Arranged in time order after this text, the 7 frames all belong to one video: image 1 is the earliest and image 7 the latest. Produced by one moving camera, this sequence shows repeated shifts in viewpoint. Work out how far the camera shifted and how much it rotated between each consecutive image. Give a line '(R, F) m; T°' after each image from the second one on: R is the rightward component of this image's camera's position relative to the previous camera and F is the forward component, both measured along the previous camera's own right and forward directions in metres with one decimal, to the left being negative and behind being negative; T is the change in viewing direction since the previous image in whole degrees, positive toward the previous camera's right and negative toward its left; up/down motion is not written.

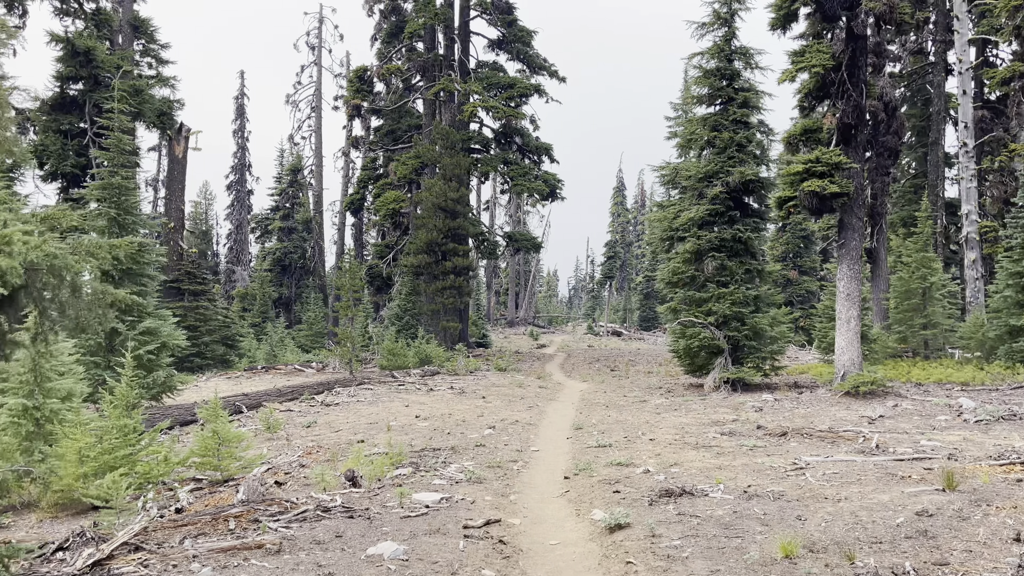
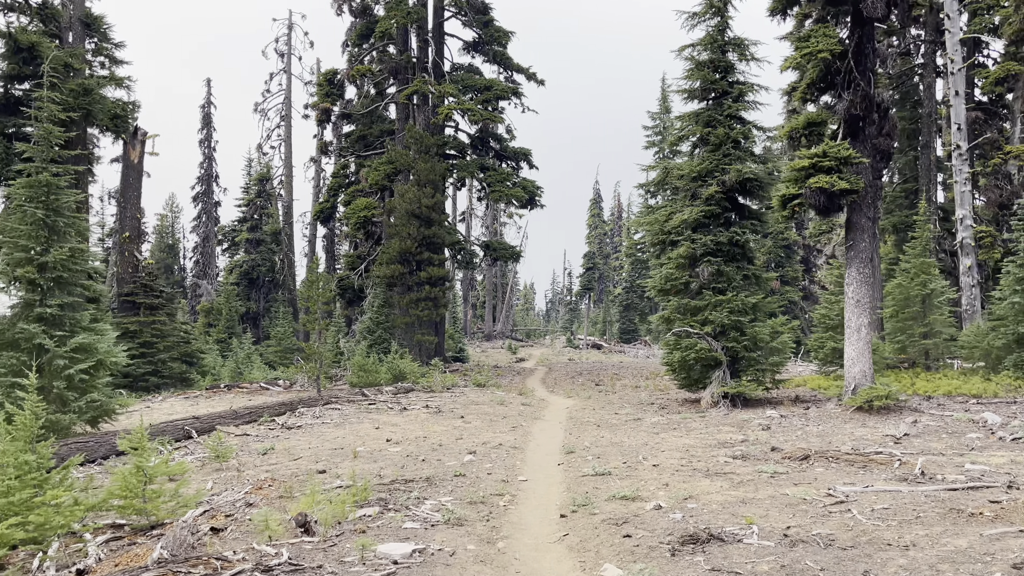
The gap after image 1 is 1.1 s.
(-0.1, +1.2) m; +2°
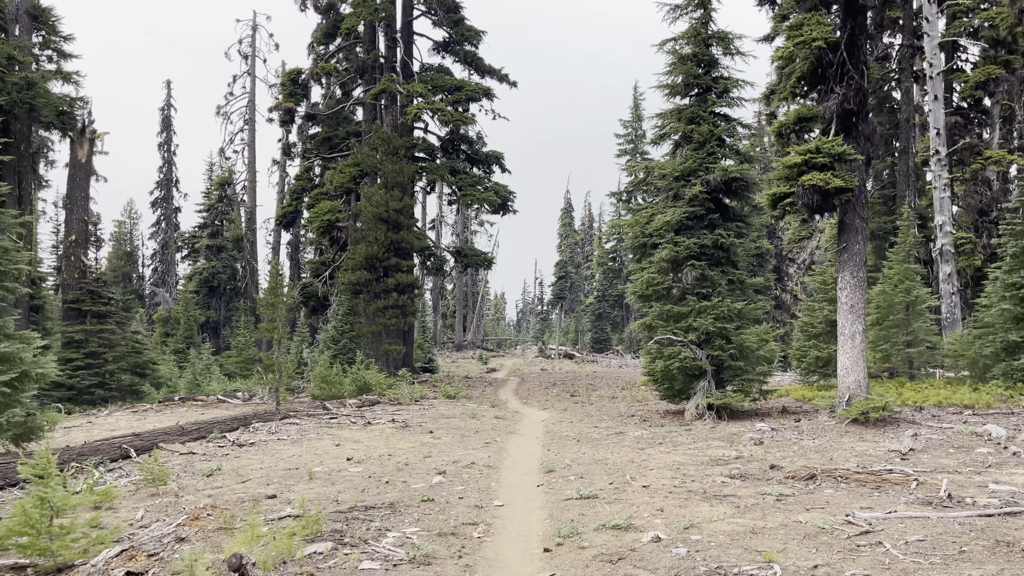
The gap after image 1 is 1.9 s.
(0.0, +0.9) m; +2°
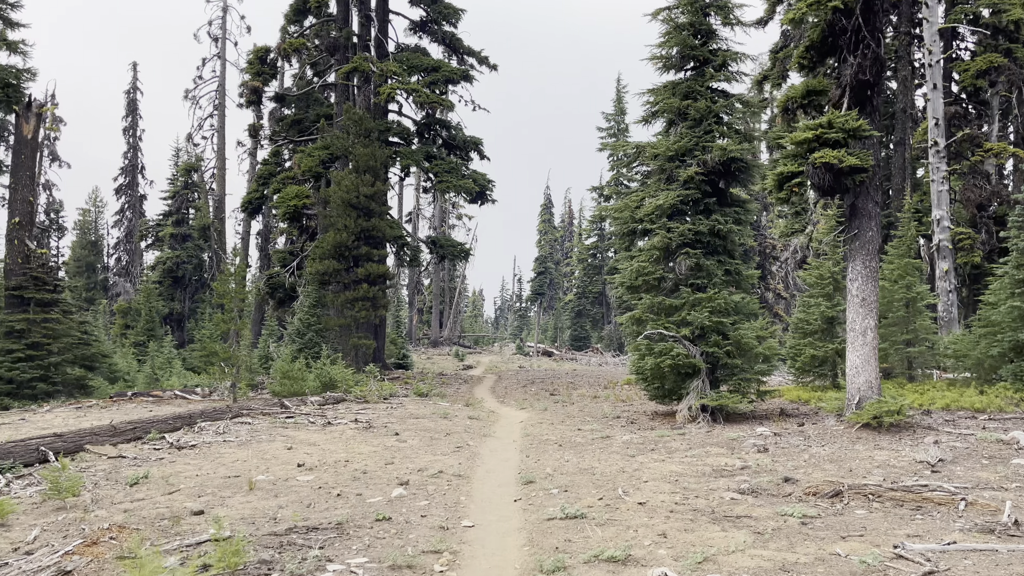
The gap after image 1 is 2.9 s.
(0.0, +1.2) m; +2°
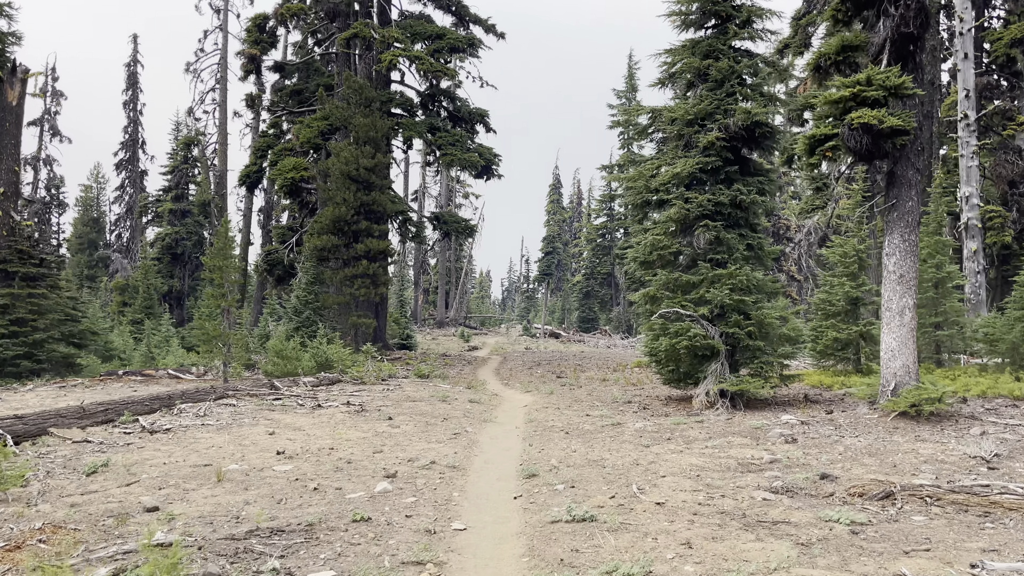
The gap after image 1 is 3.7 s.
(+0.1, +0.9) m; -1°
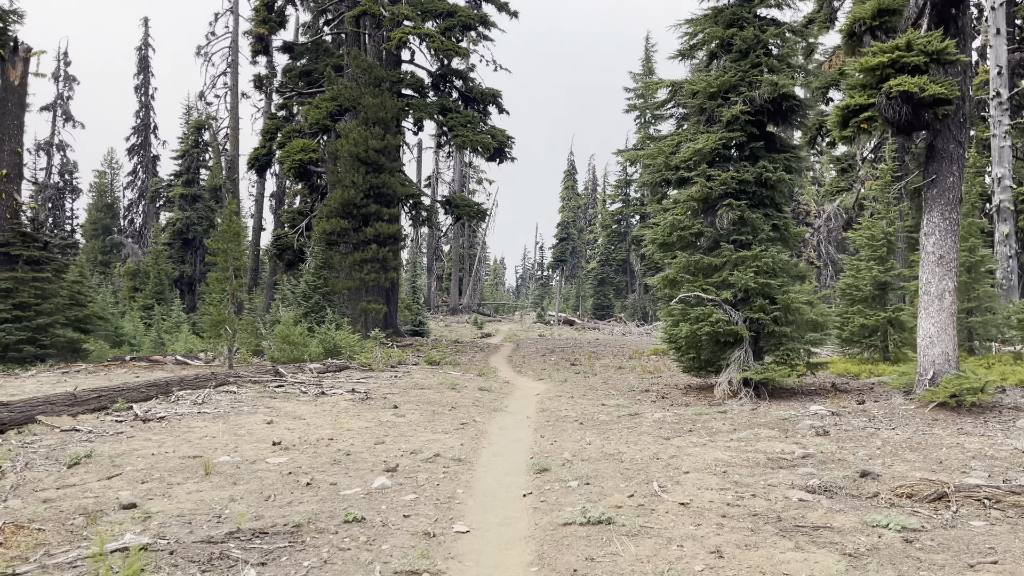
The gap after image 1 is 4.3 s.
(0.0, +0.5) m; -1°
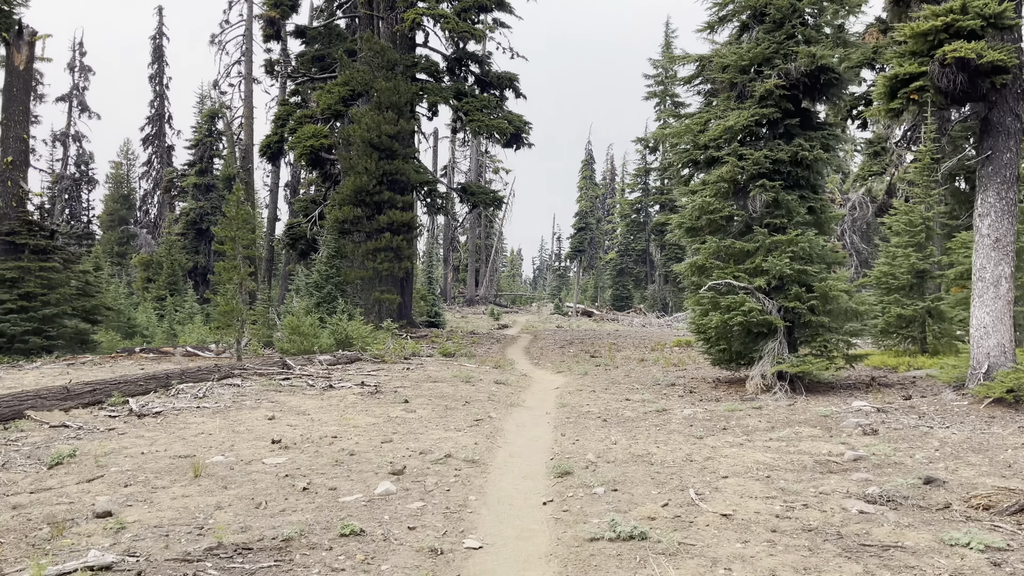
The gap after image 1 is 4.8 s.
(0.0, +0.6) m; -1°
